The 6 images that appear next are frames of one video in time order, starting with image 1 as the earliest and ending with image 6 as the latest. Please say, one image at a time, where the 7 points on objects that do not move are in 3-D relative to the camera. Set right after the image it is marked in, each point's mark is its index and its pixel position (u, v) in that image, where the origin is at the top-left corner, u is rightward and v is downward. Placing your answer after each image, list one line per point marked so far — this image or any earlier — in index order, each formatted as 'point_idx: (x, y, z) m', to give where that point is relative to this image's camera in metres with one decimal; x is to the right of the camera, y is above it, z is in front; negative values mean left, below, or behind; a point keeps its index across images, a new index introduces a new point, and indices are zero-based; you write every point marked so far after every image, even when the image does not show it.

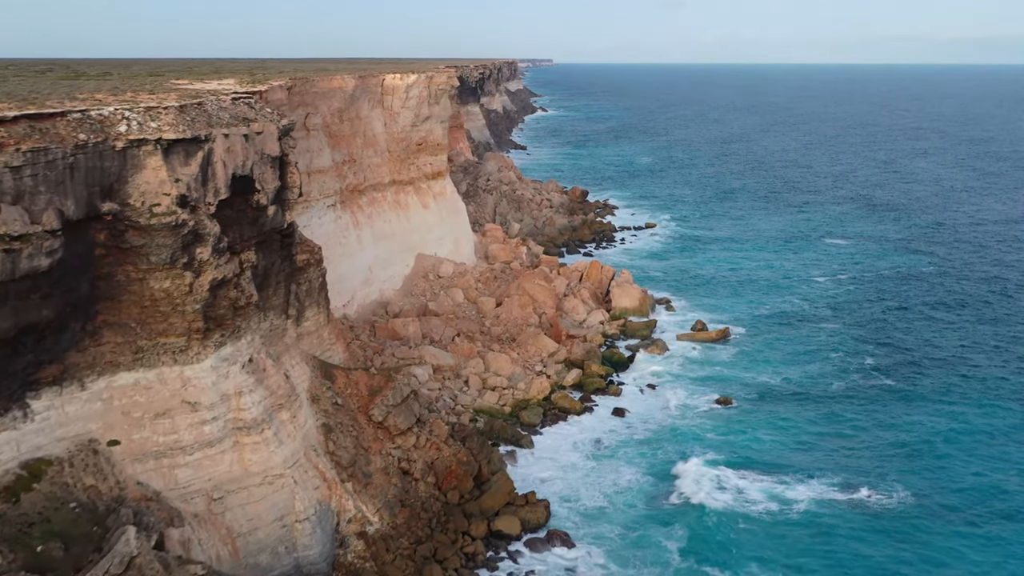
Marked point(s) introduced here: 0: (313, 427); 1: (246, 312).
0: (-3.5, -2.5, +18.7) m
1: (-4.5, -0.4, +17.7) m
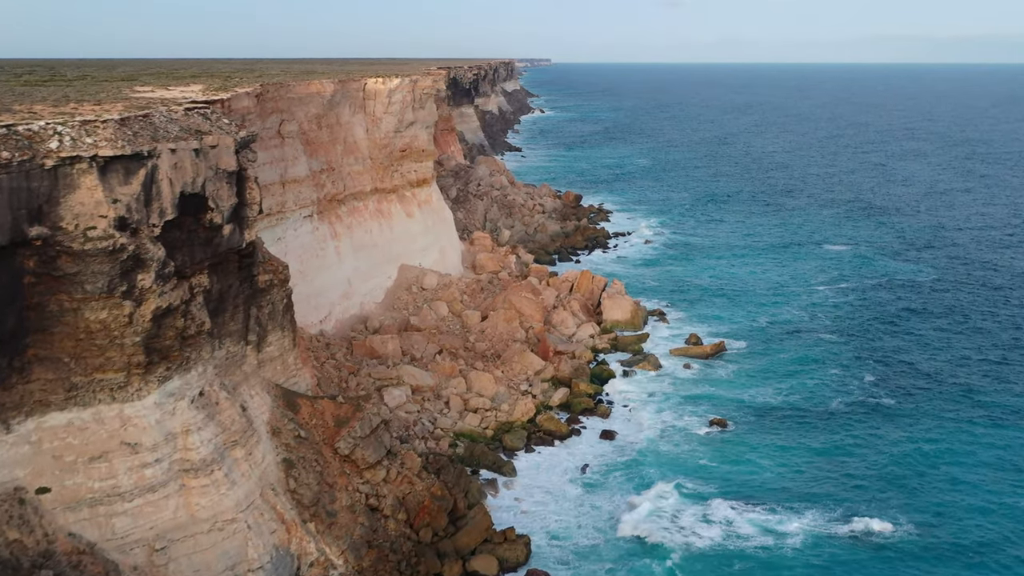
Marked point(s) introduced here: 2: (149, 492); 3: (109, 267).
0: (-4.0, -2.9, +17.3) m
1: (-4.9, -0.8, +16.3) m
2: (-5.1, -2.9, +14.8) m
3: (-5.5, +0.3, +14.3) m
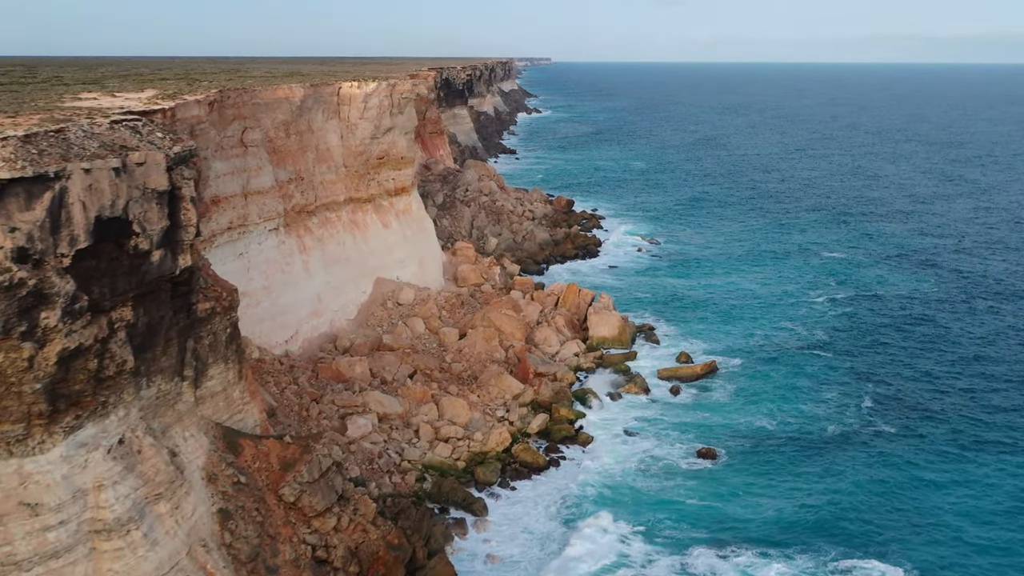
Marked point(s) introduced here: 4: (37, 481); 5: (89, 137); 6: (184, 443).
0: (-4.6, -3.4, +15.6) m
1: (-5.5, -1.3, +14.6) m
2: (-5.7, -3.4, +13.0) m
3: (-6.1, -0.2, +12.6) m
4: (-5.9, -2.4, +13.0) m
5: (-6.1, +2.2, +15.1) m
6: (-5.1, -2.4, +16.1) m
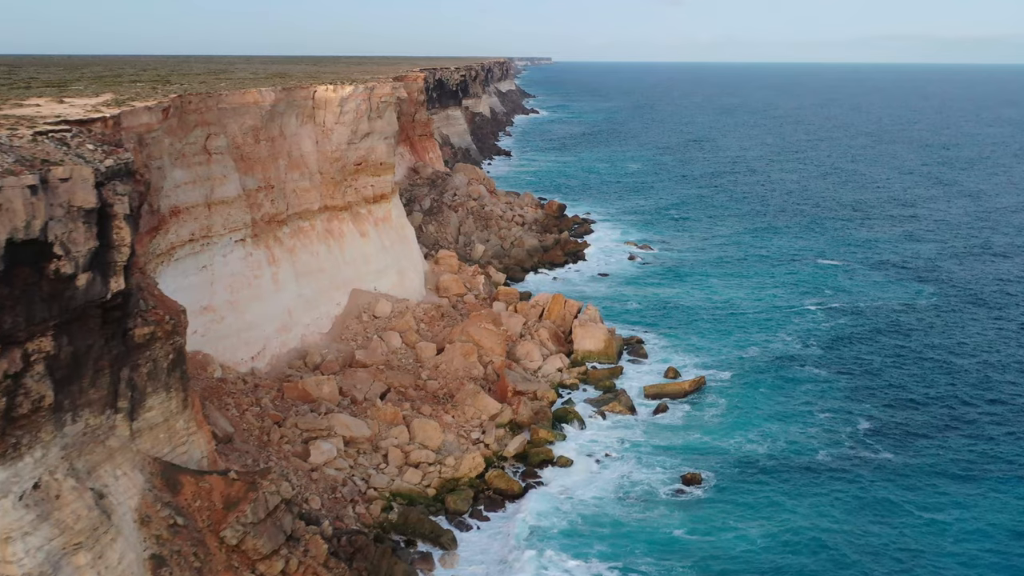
0: (-5.2, -3.8, +14.3) m
1: (-6.1, -1.7, +13.3) m
2: (-6.3, -3.7, +11.7) m
3: (-6.7, -0.6, +11.3) m
4: (-6.5, -2.8, +11.7) m
5: (-6.7, +1.8, +13.8) m
6: (-5.6, -2.8, +14.8) m
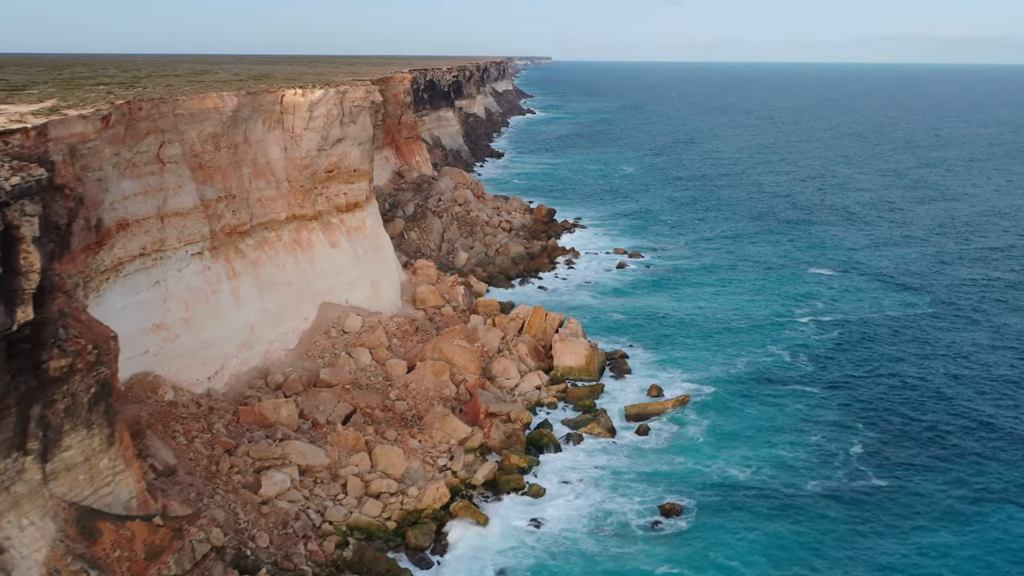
0: (-5.9, -4.2, +12.9) m
1: (-6.8, -2.1, +11.9) m
2: (-7.0, -4.2, +10.3) m
3: (-7.4, -1.0, +9.9) m
4: (-7.2, -3.2, +10.3) m
5: (-7.4, +1.4, +12.4) m
6: (-6.3, -3.2, +13.4) m
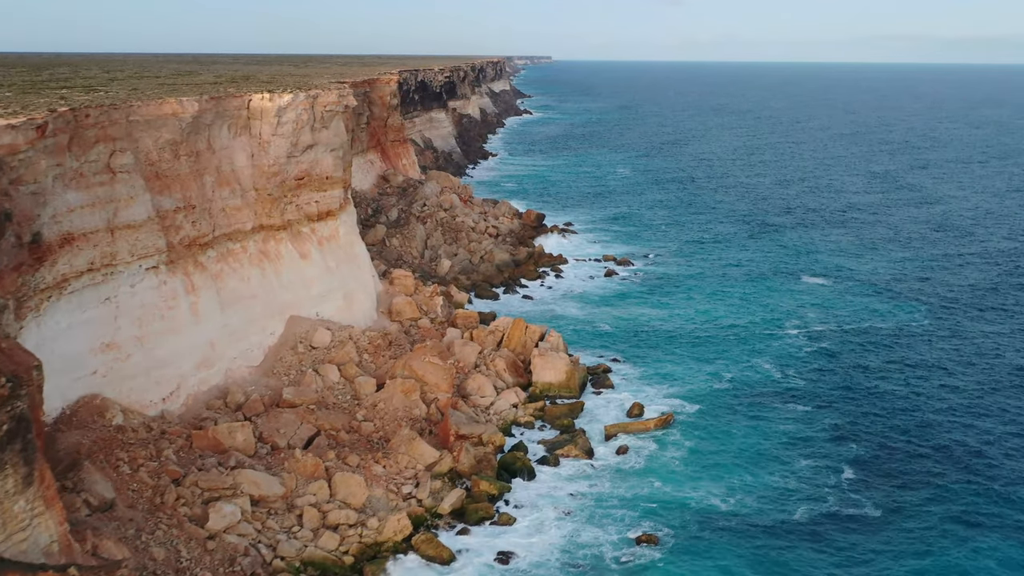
0: (-6.5, -4.5, +11.6) m
1: (-7.5, -2.5, +10.7) m
2: (-7.7, -4.5, +9.1) m
3: (-8.1, -1.4, +8.6) m
4: (-7.9, -3.6, +9.0) m
5: (-8.1, +1.0, +11.1) m
6: (-7.0, -3.5, +12.1) m
